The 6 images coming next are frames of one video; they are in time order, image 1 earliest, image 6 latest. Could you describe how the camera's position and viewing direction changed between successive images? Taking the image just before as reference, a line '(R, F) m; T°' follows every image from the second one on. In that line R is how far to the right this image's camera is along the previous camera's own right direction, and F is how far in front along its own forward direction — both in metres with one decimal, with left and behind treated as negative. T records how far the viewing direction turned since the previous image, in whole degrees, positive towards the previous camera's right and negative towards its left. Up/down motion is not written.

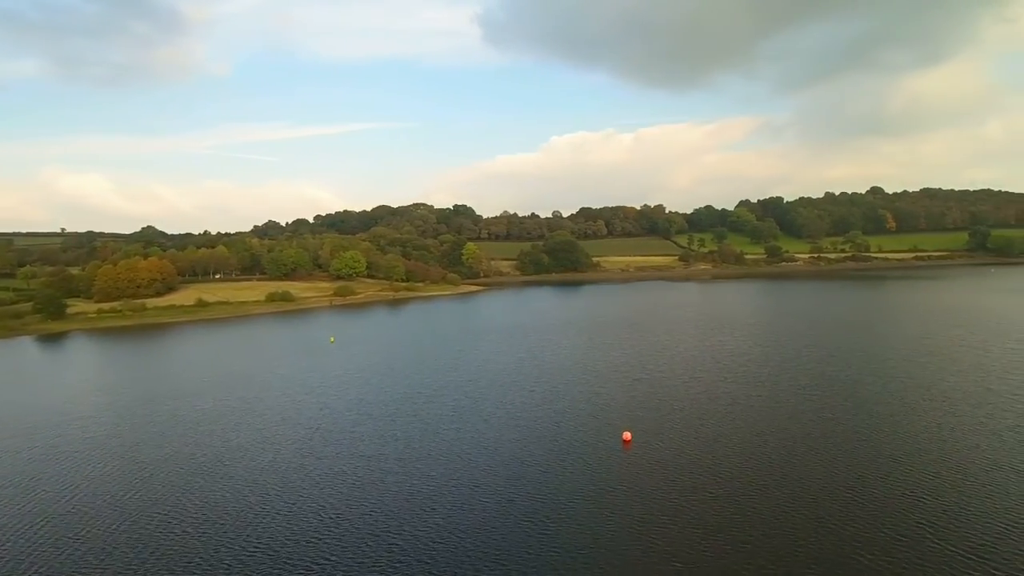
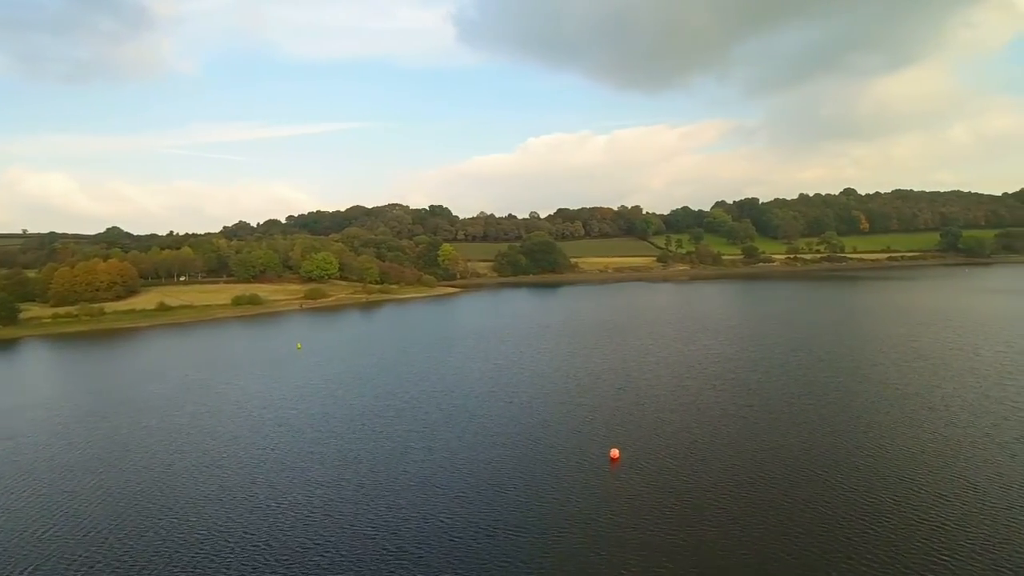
(+0.3, -1.0) m; -2°
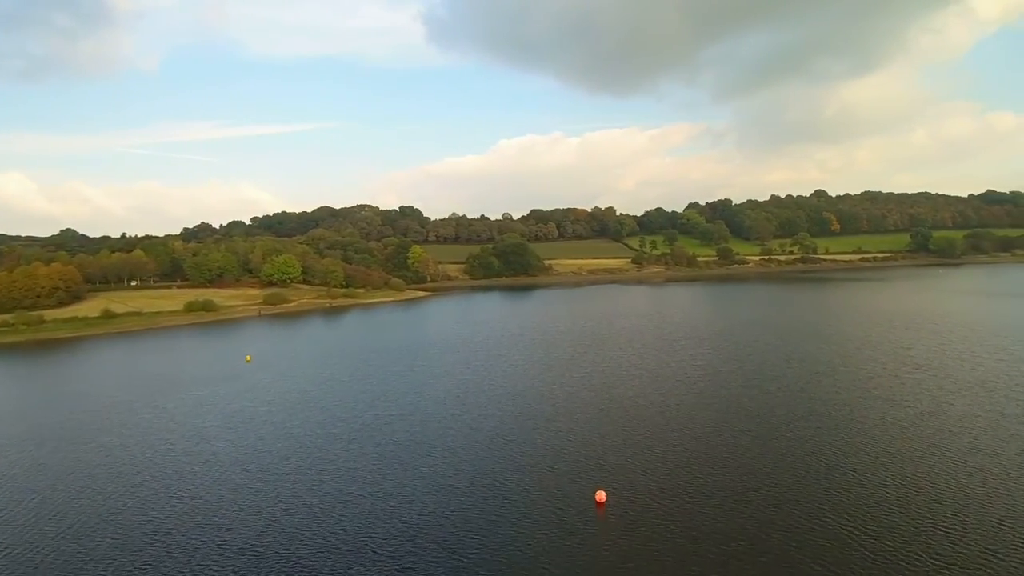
(0.0, +1.0) m; +2°
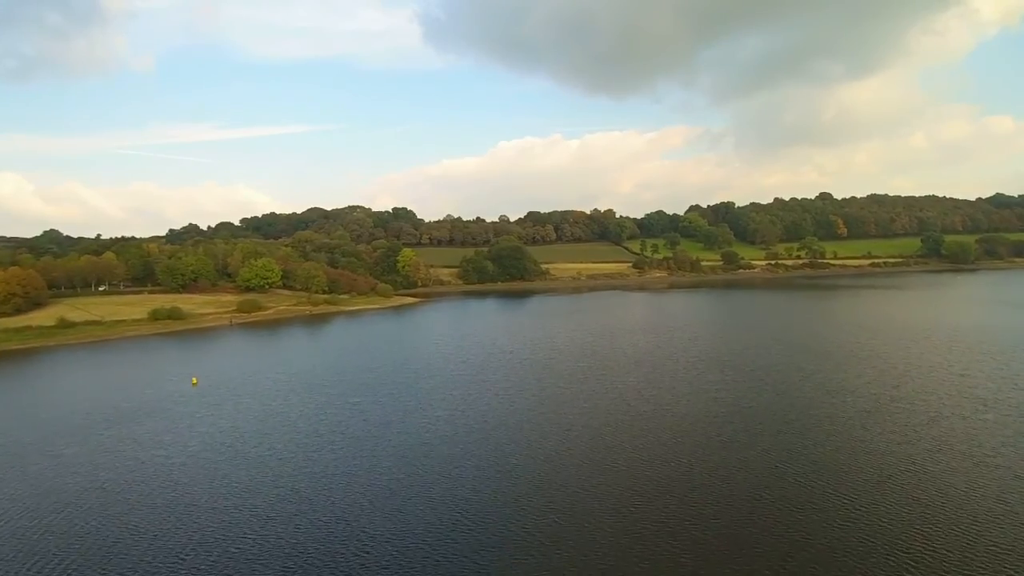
(+0.1, +1.7) m; 0°
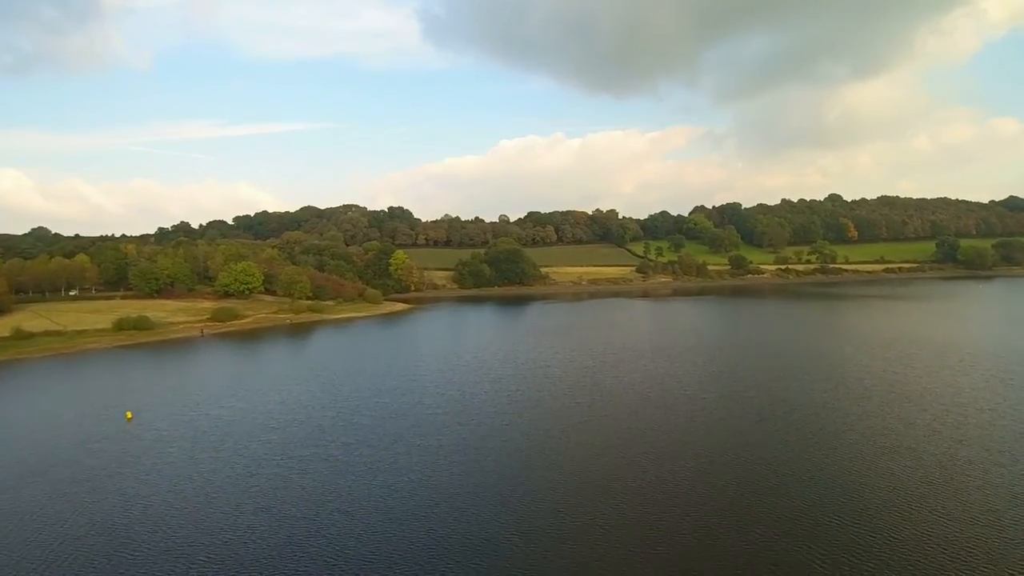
(+0.2, +1.6) m; 0°
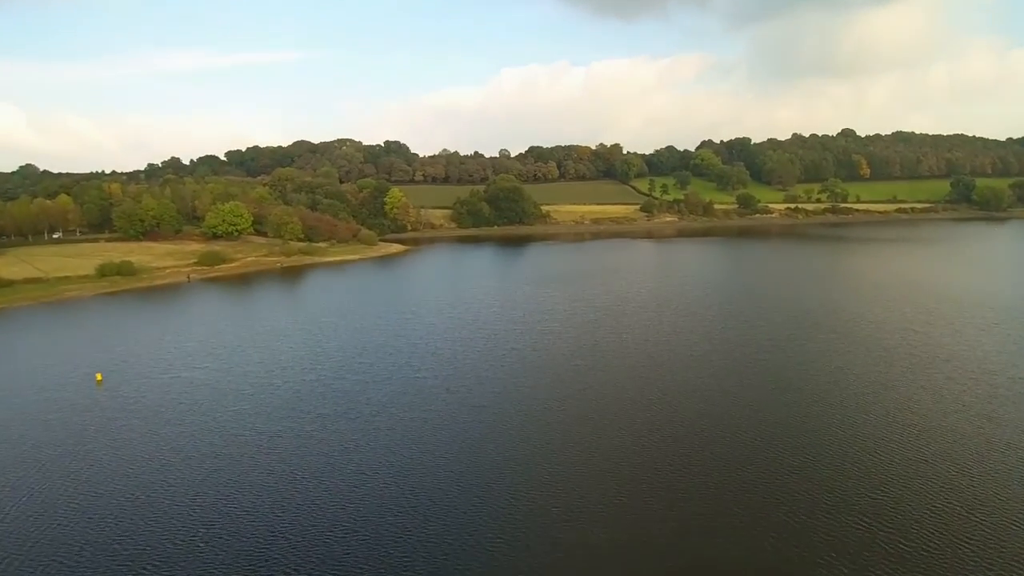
(+0.1, +0.9) m; 0°
